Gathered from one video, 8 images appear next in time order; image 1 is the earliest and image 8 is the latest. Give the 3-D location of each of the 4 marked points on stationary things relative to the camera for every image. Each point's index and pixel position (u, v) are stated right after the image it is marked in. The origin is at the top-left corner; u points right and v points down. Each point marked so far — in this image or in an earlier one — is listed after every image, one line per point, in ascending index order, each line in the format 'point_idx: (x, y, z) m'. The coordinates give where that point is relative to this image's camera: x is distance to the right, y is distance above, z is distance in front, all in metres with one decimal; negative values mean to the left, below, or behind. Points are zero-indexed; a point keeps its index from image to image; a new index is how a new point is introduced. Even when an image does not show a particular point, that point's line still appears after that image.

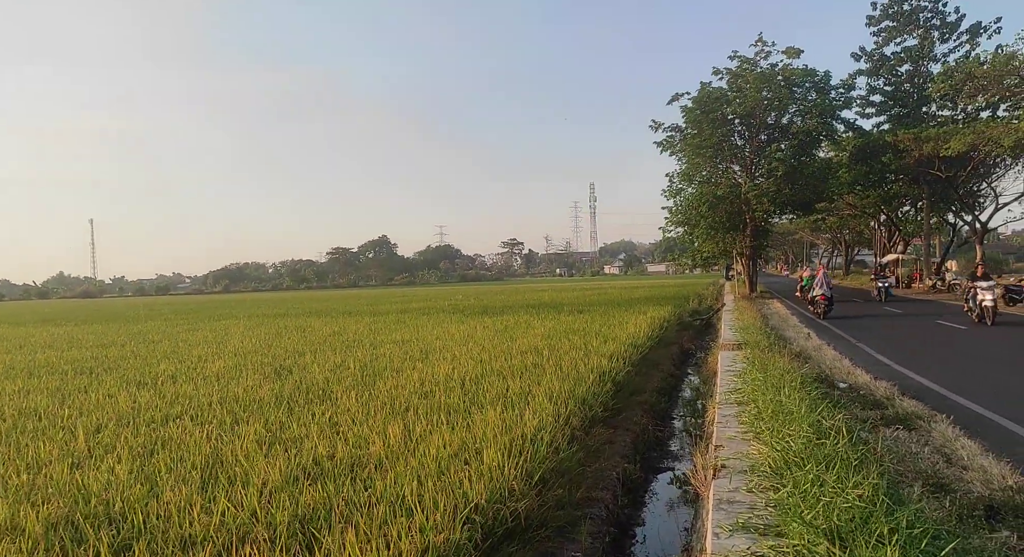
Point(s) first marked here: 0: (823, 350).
0: (+4.2, -1.0, +8.9) m
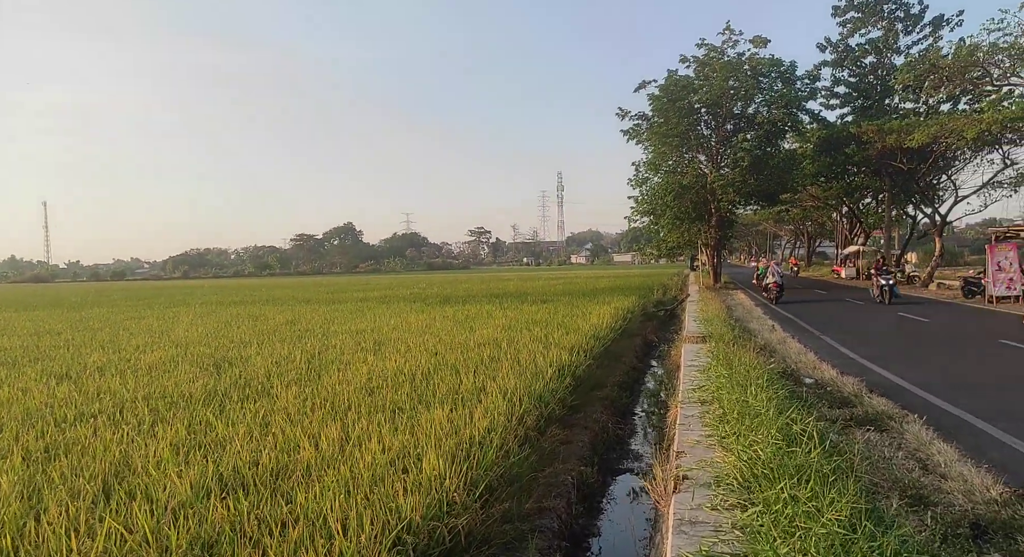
0: (+3.6, -0.9, +8.7) m
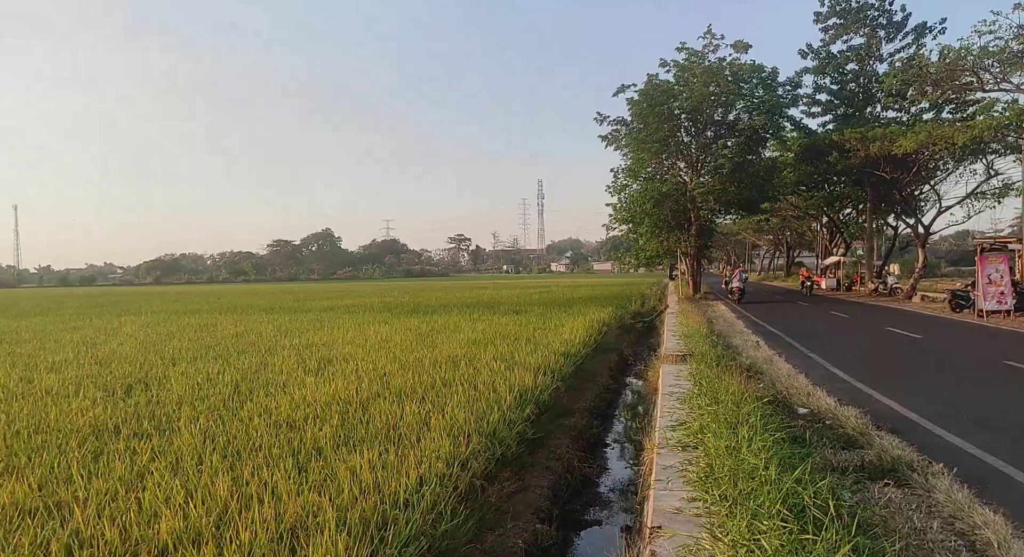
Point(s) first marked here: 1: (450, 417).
0: (+3.1, -1.0, +8.0) m
1: (-0.5, -1.0, +5.0) m
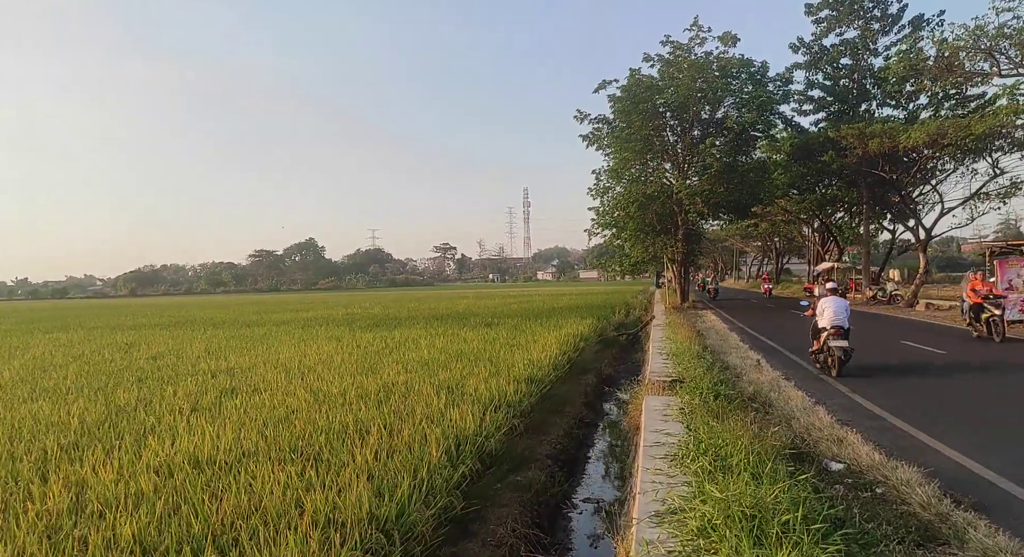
0: (+2.7, -1.1, +6.5) m
1: (-0.9, -1.1, +3.4) m
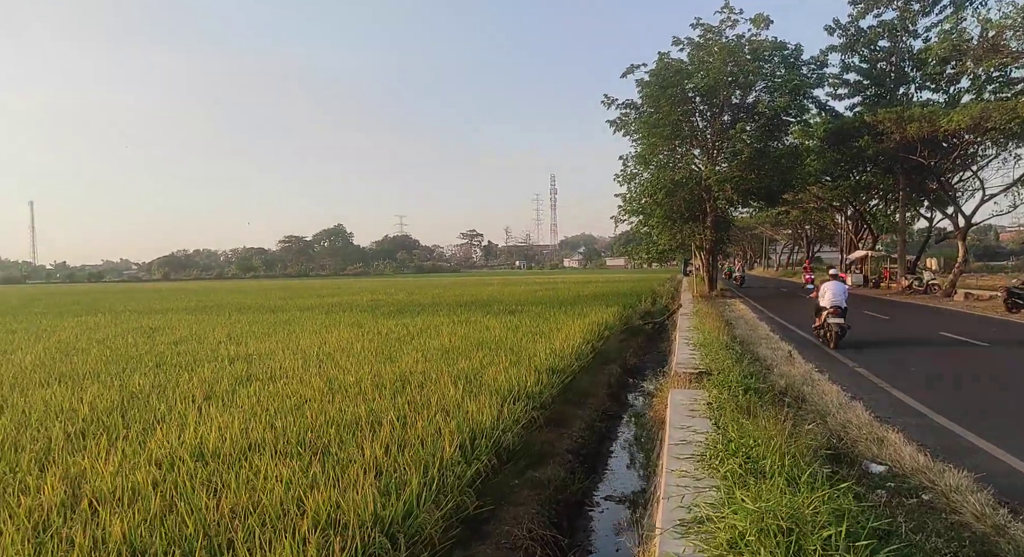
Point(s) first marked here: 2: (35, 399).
0: (+2.8, -1.0, +6.2) m
1: (-0.8, -1.0, +3.3) m
2: (-3.9, -1.0, +5.4) m
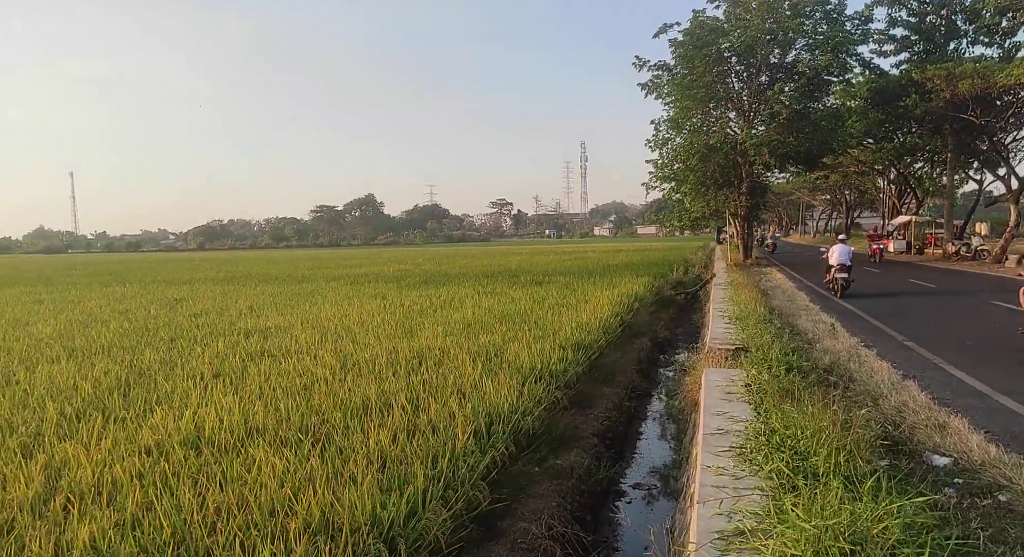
0: (+3.0, -0.7, +5.7) m
1: (-0.8, -0.9, +3.0) m
2: (-3.7, -0.8, +5.2) m
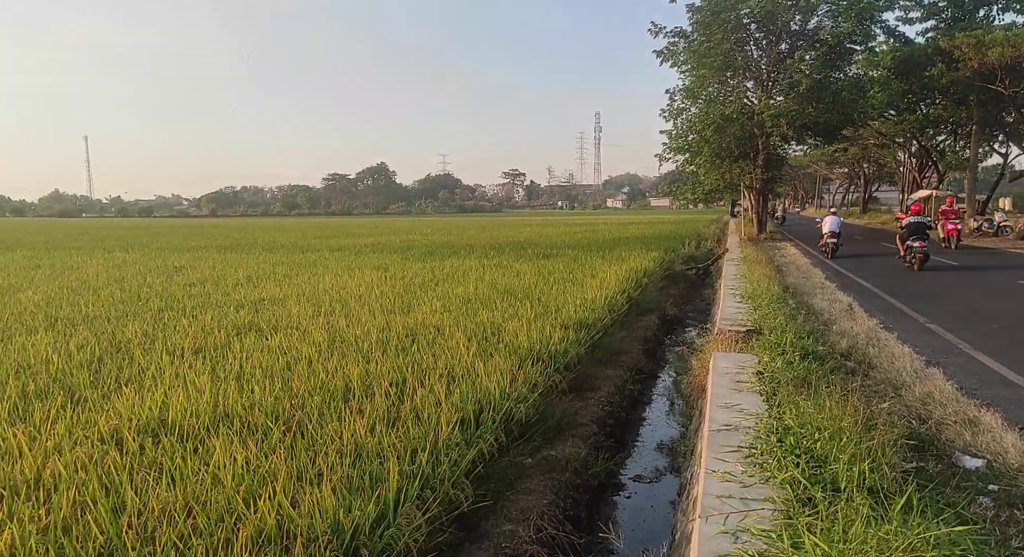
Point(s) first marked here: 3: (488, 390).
0: (+3.0, -0.6, +5.4) m
1: (-0.8, -0.8, +2.7) m
2: (-3.7, -0.5, +5.0) m
3: (-0.1, -0.7, +4.0) m
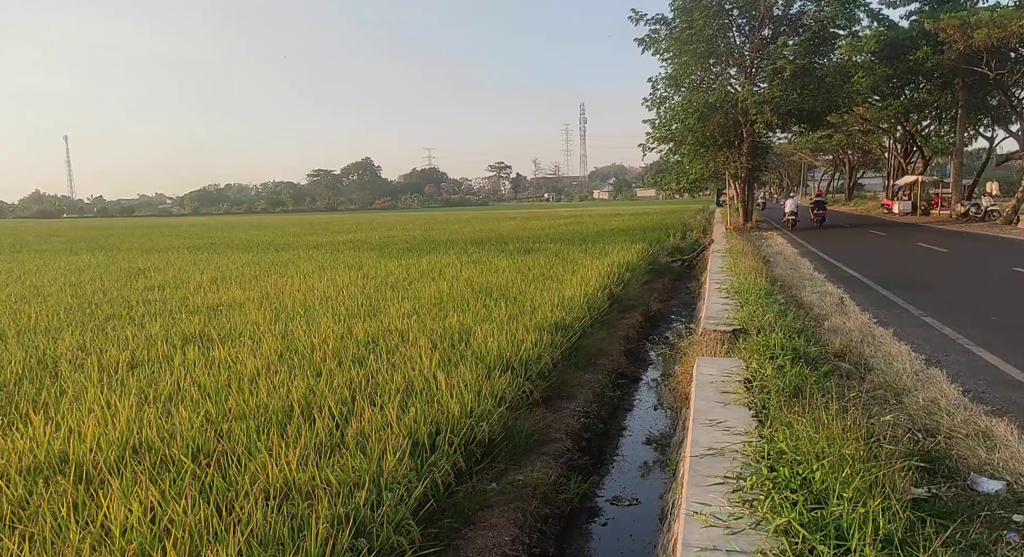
0: (+2.8, -0.5, +5.0) m
1: (-1.0, -0.9, +2.3) m
2: (-3.9, -0.6, +4.5) m
3: (-0.3, -0.7, +3.6) m
